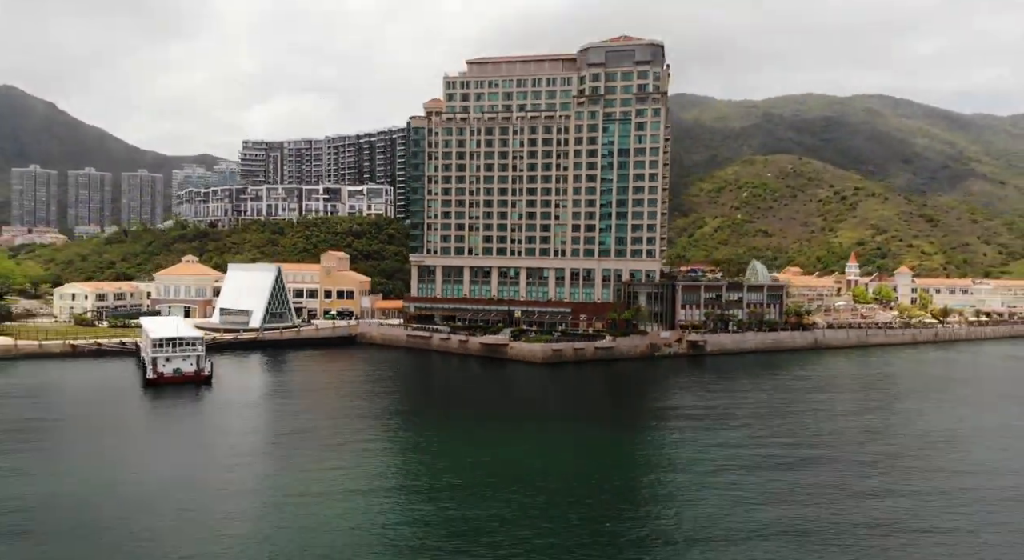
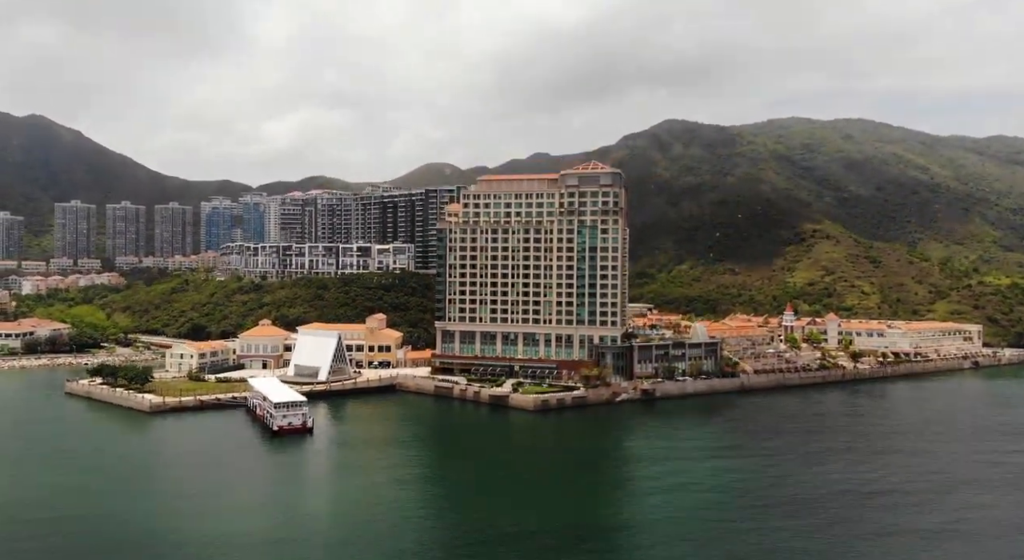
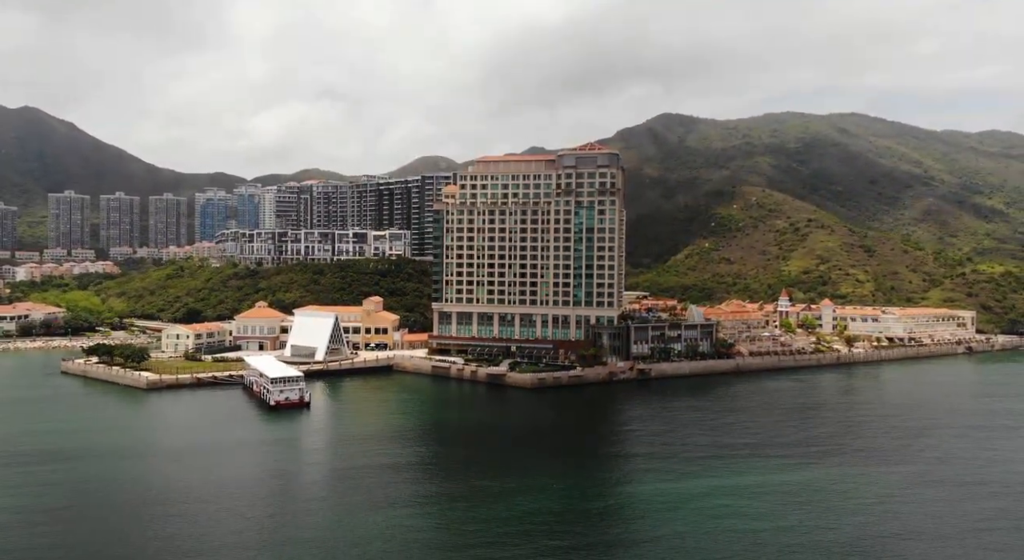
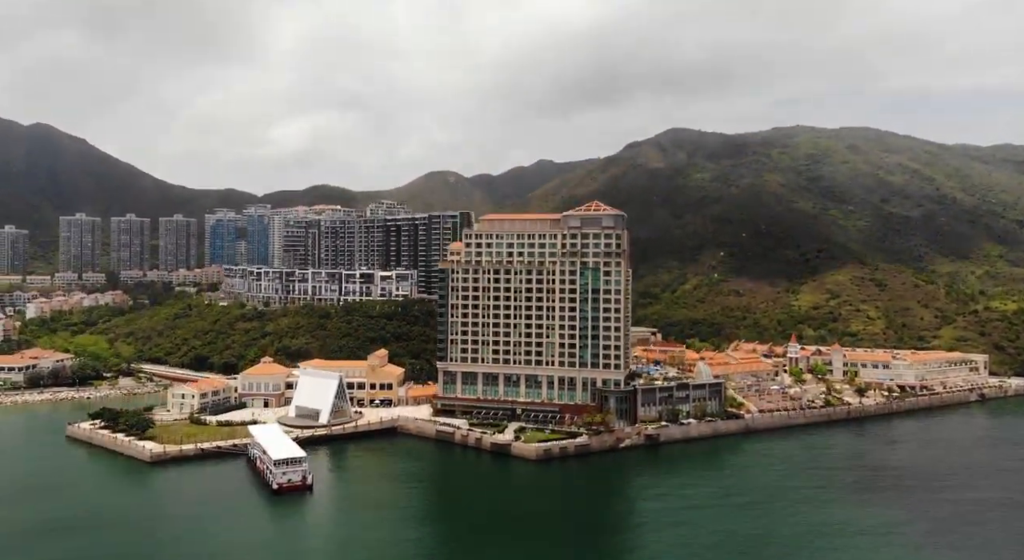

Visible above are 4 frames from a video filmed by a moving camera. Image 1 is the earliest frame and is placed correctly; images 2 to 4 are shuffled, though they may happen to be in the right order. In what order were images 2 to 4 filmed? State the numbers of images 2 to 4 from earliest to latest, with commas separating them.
3, 2, 4
